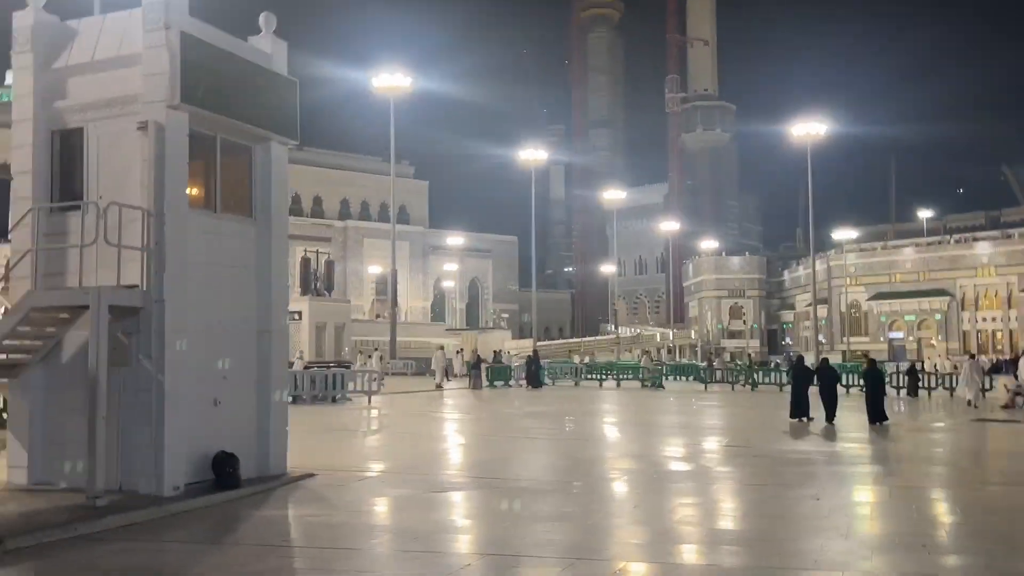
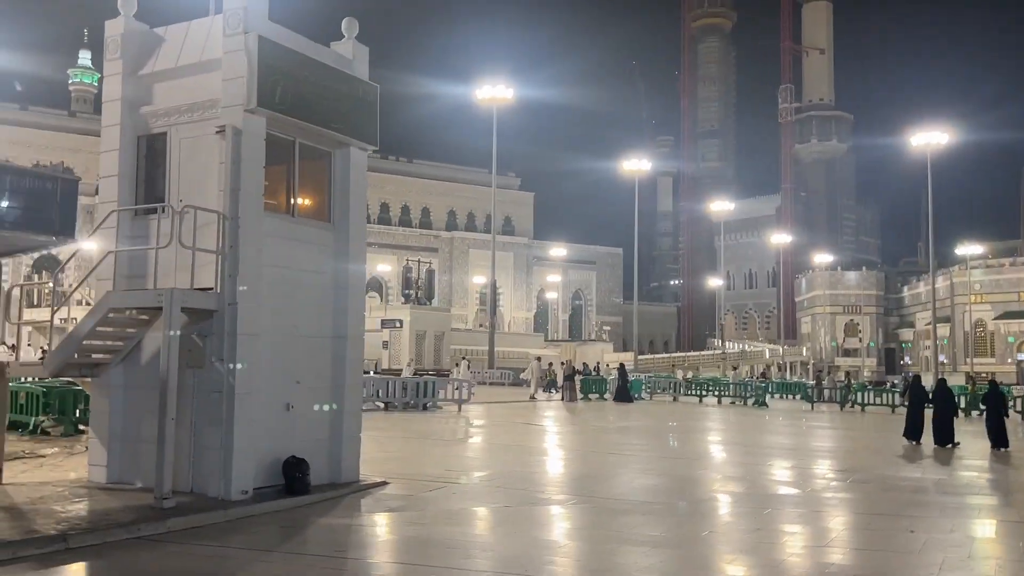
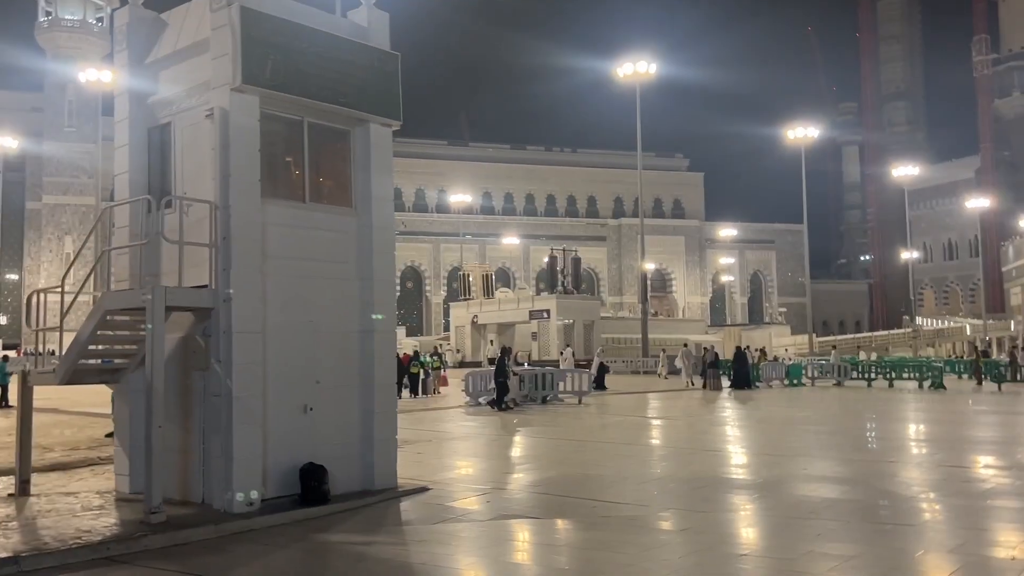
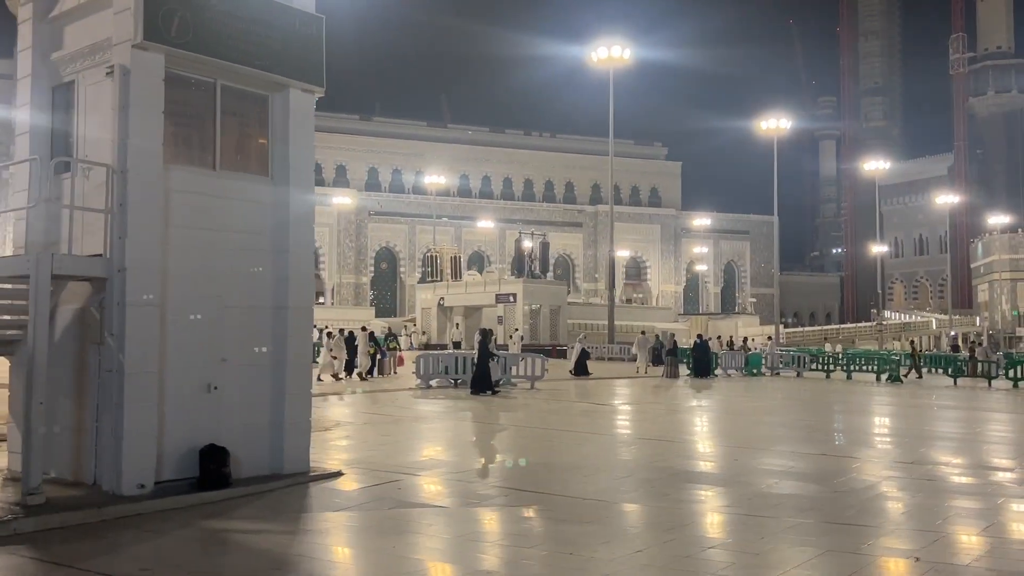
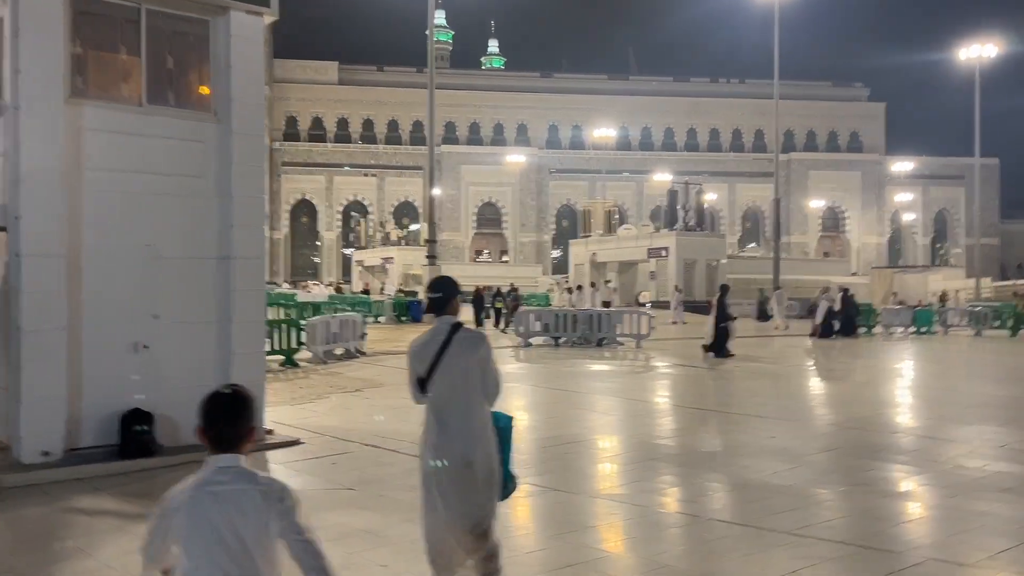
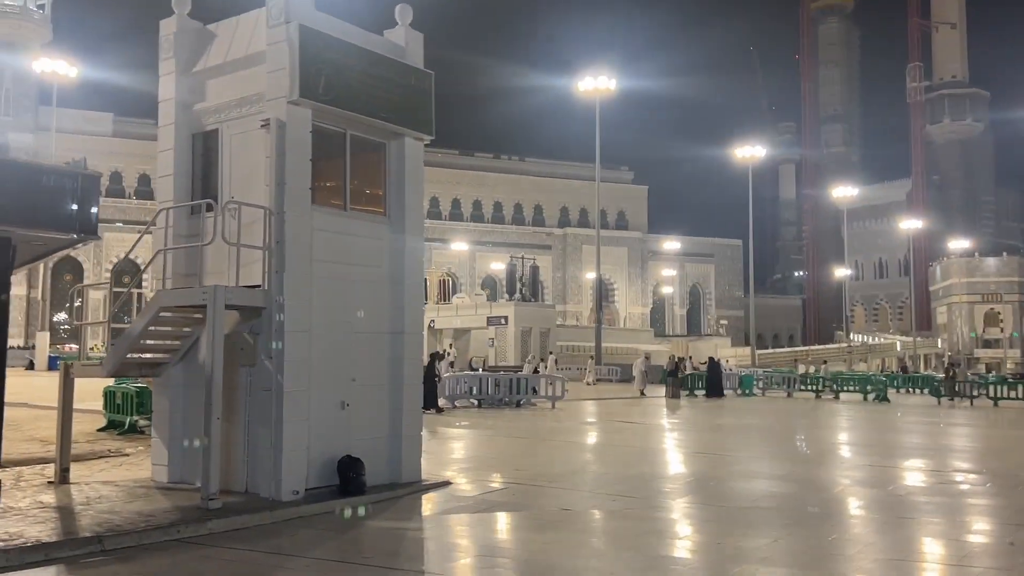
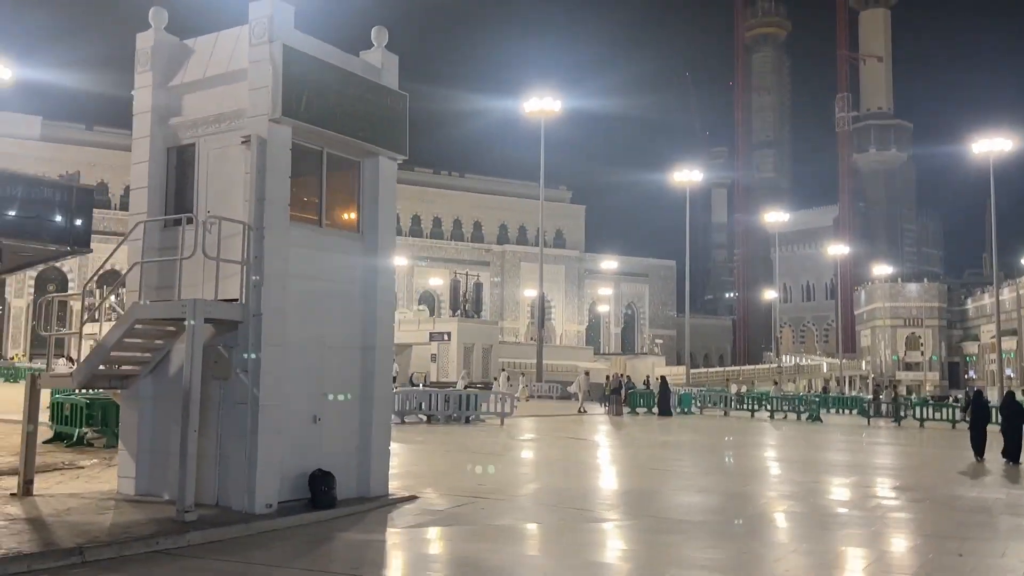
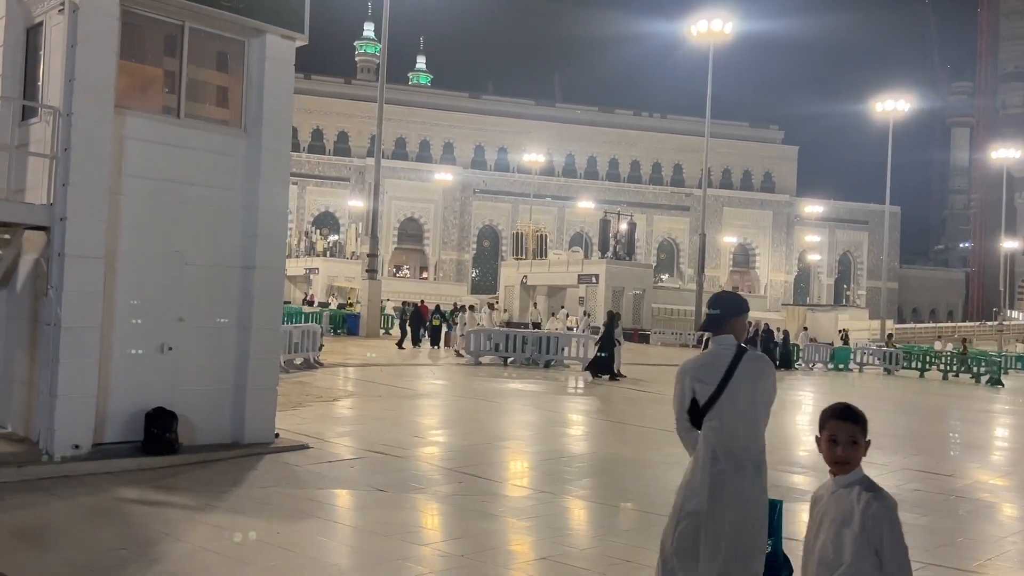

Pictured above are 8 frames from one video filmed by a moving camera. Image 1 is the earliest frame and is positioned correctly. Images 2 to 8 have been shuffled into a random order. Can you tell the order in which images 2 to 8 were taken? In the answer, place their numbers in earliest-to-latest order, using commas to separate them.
2, 7, 6, 3, 4, 8, 5
